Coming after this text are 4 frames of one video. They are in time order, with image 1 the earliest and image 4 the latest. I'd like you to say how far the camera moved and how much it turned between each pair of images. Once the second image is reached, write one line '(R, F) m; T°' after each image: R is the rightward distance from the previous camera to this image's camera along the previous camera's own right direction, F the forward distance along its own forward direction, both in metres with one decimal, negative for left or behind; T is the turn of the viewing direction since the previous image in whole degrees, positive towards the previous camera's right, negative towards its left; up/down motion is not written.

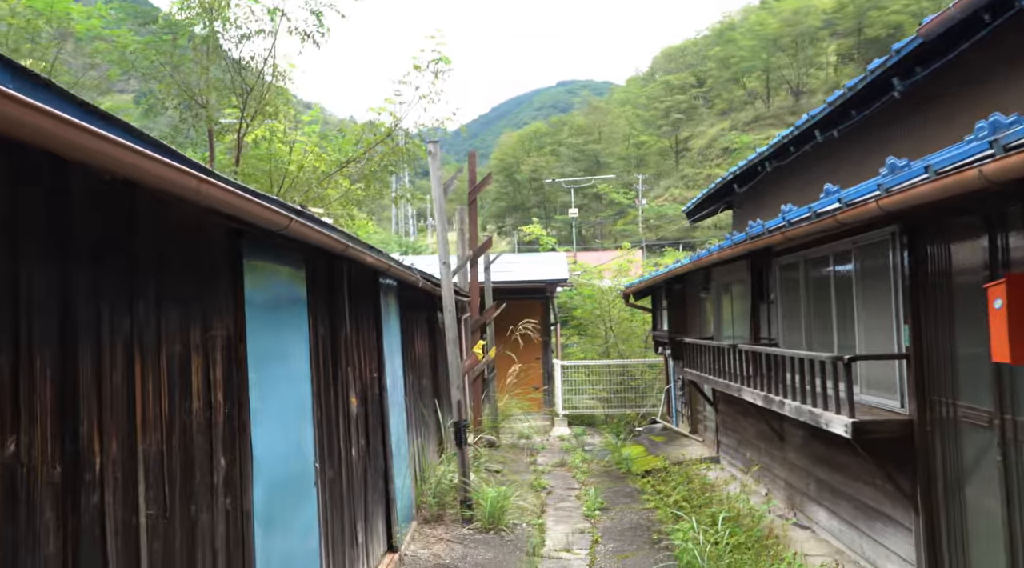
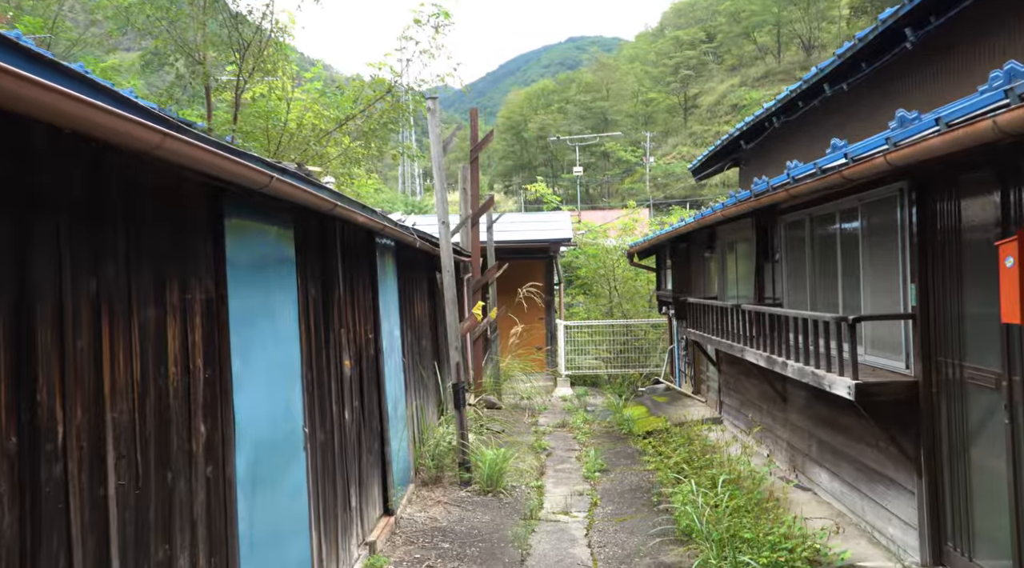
(+0.1, +0.1) m; -1°
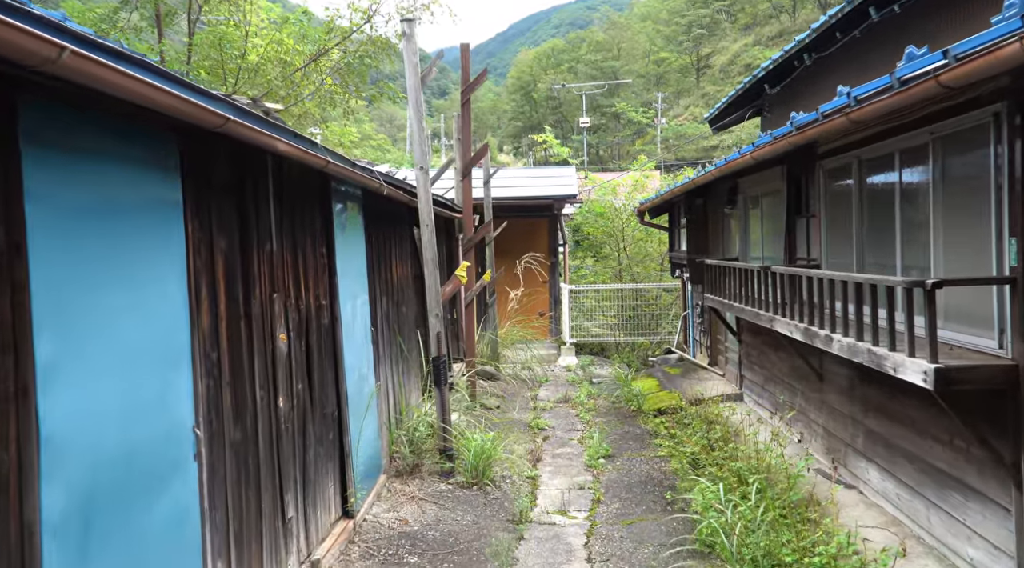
(+0.1, +1.0) m; -1°
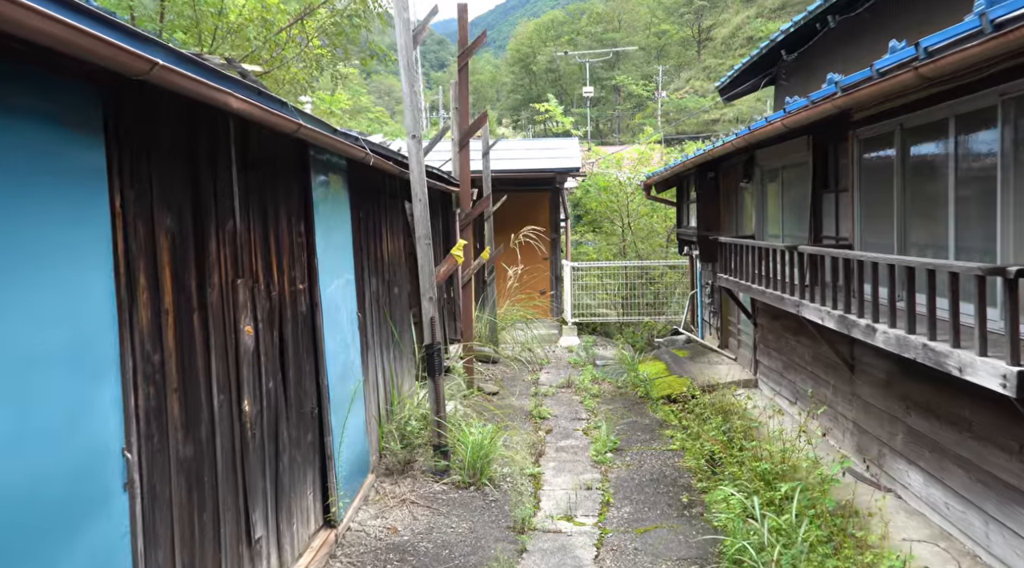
(0.0, +0.5) m; 0°
